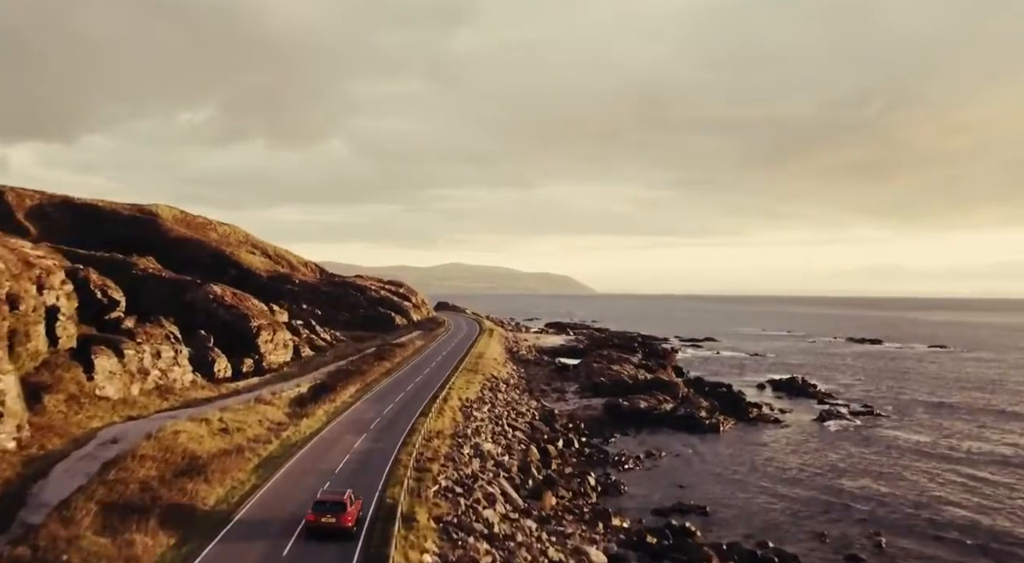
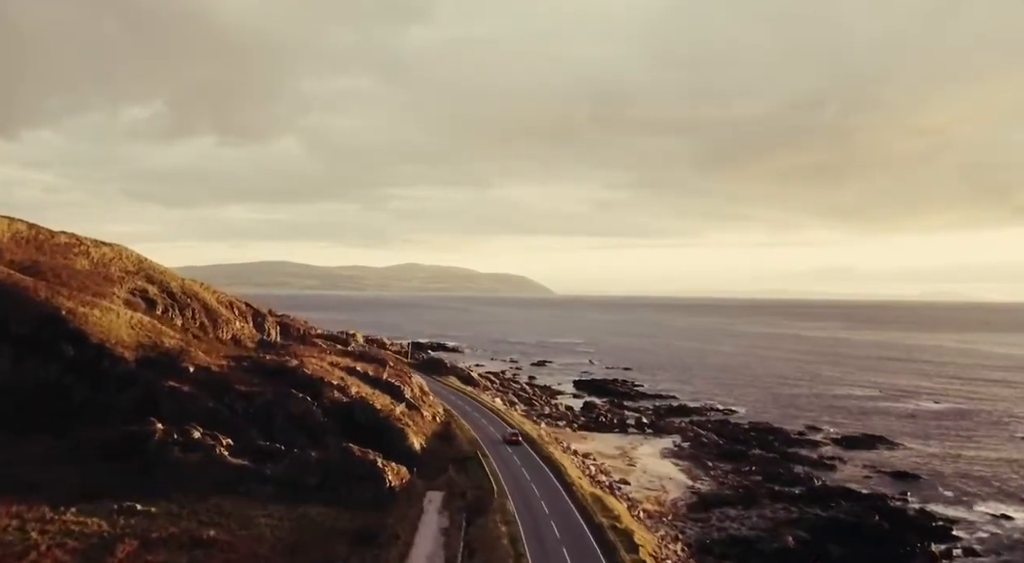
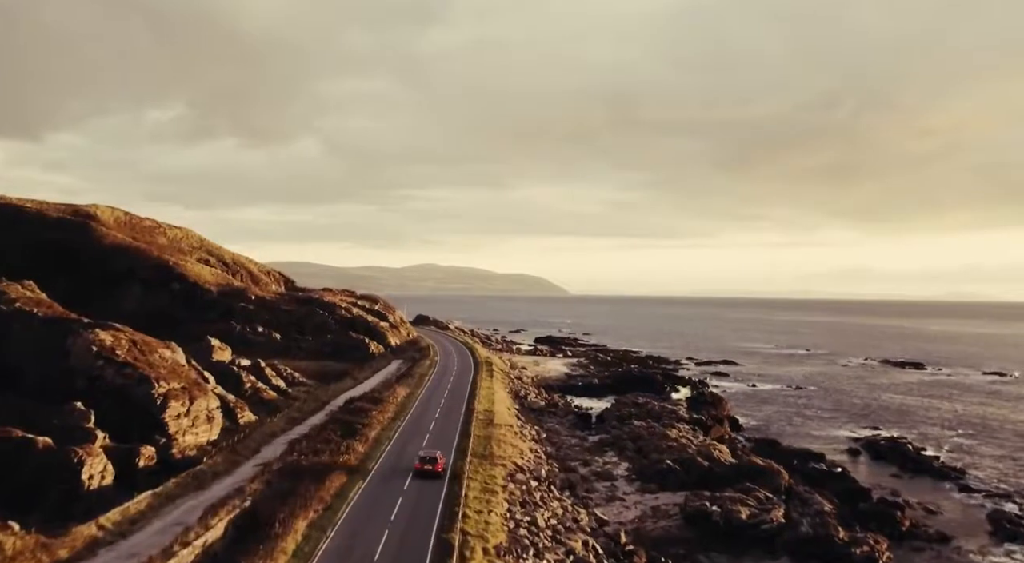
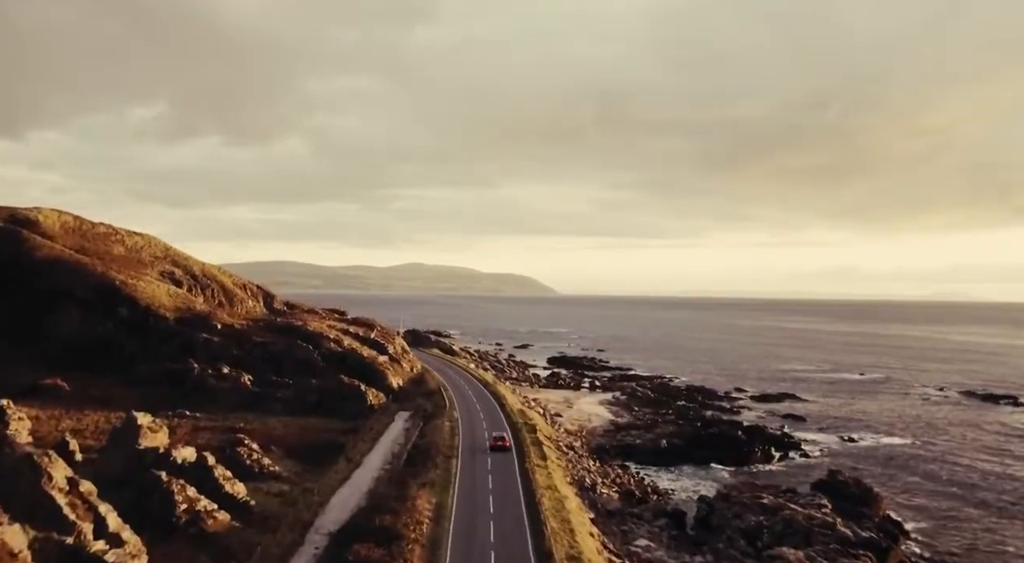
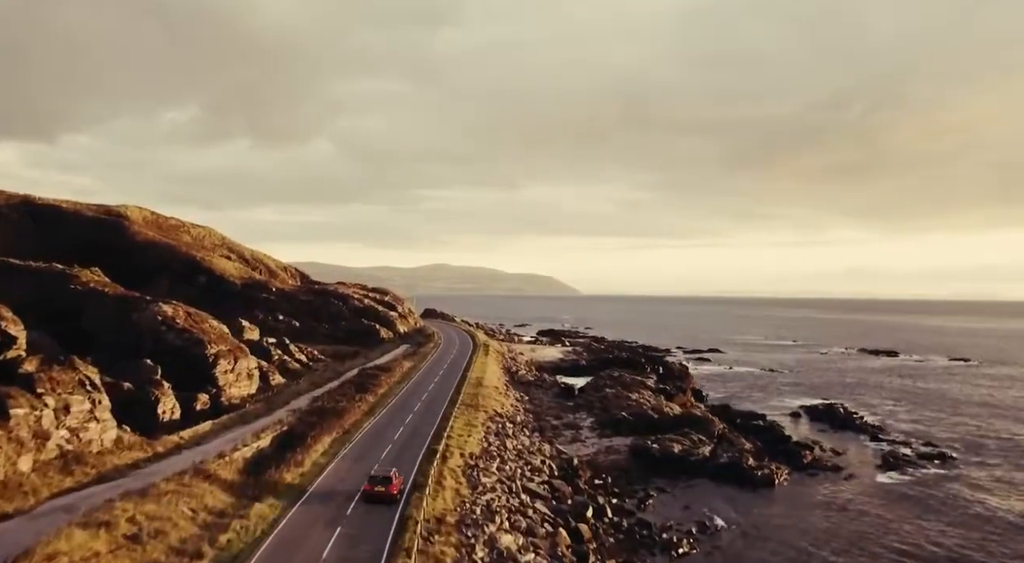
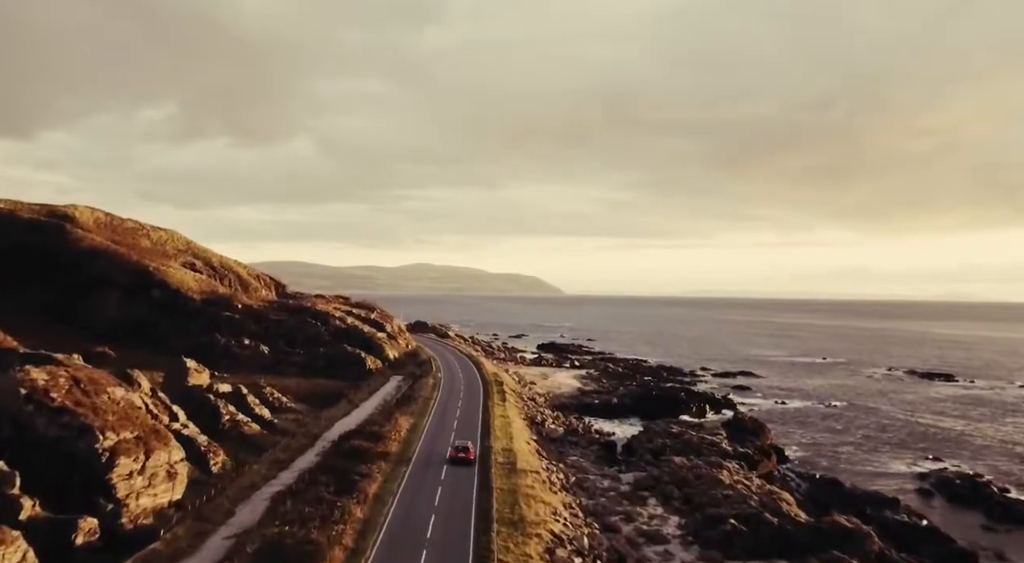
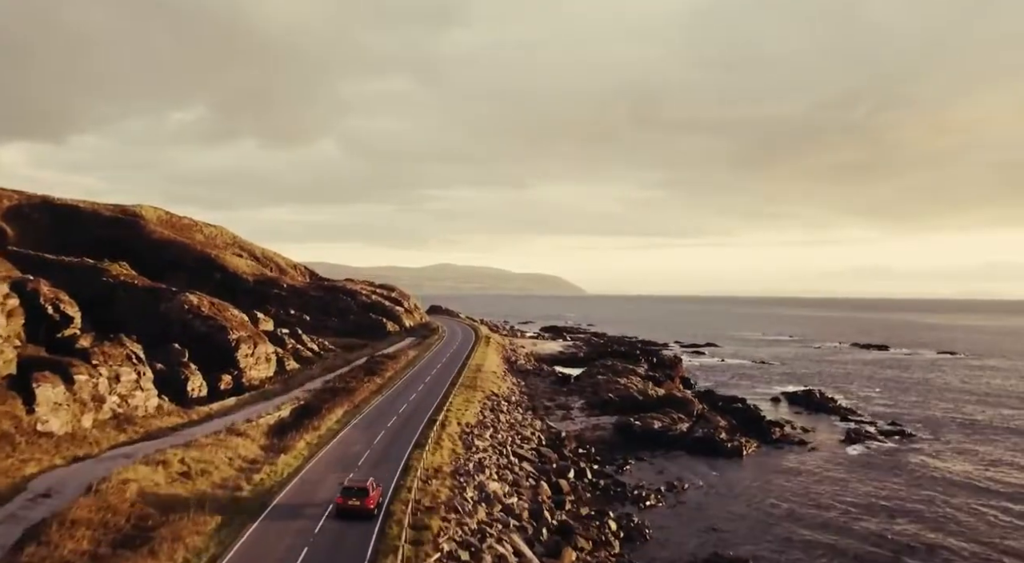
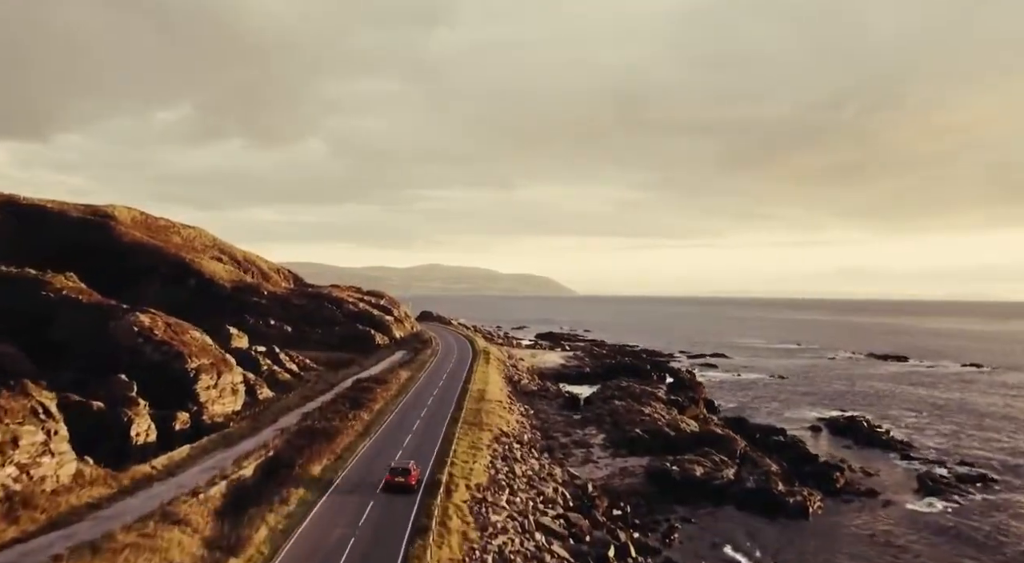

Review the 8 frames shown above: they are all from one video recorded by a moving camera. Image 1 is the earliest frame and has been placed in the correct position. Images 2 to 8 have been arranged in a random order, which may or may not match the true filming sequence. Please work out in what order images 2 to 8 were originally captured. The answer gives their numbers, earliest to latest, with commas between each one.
7, 5, 8, 3, 6, 4, 2
